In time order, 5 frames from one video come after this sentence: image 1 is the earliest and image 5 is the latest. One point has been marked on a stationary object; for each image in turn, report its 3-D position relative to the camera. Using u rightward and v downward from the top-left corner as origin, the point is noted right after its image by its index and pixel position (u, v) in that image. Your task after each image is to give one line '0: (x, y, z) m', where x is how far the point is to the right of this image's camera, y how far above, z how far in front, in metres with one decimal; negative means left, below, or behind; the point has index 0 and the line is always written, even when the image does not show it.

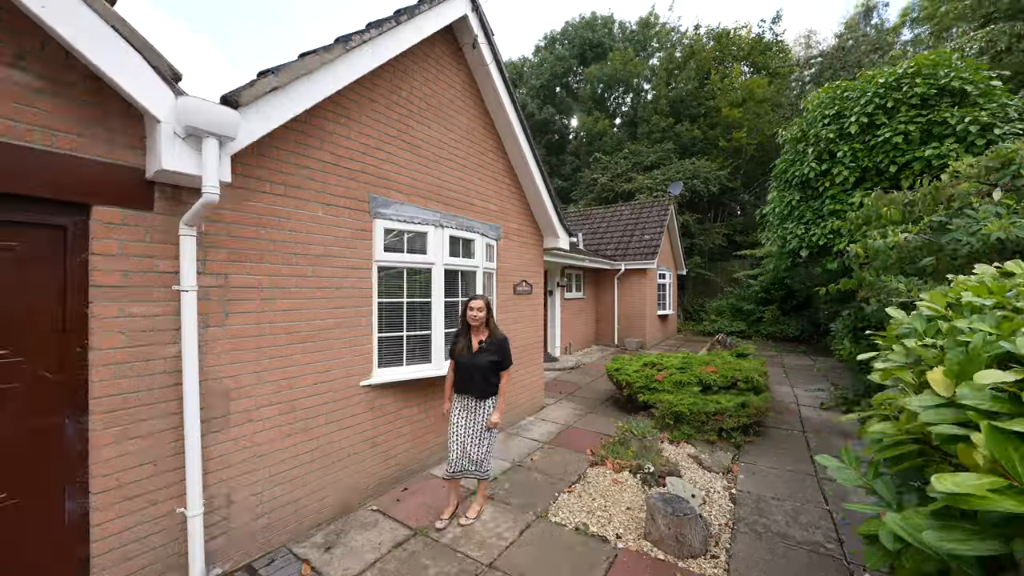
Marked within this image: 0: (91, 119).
0: (-2.2, +0.9, +2.0) m
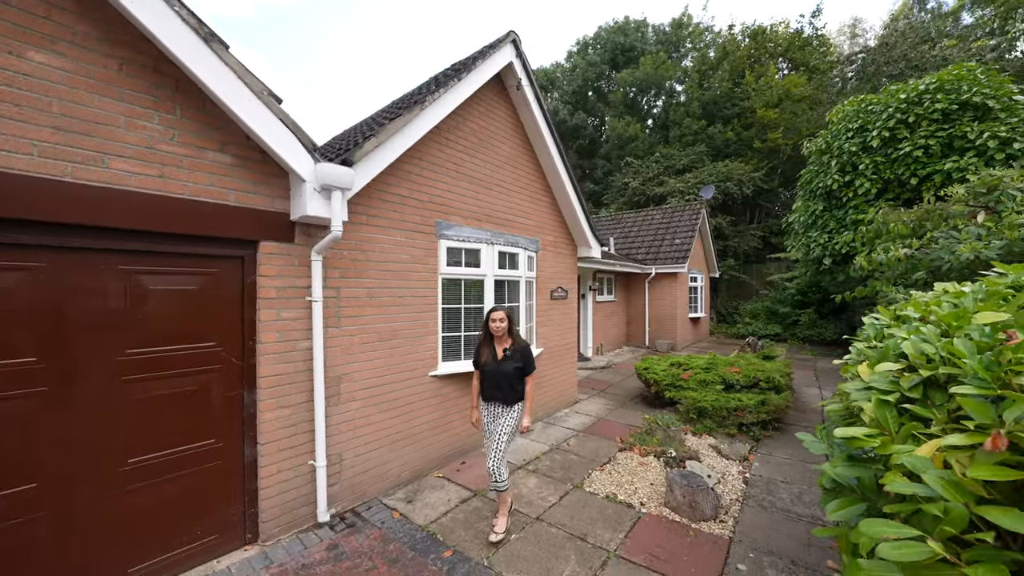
0: (-1.9, +0.8, +2.8) m
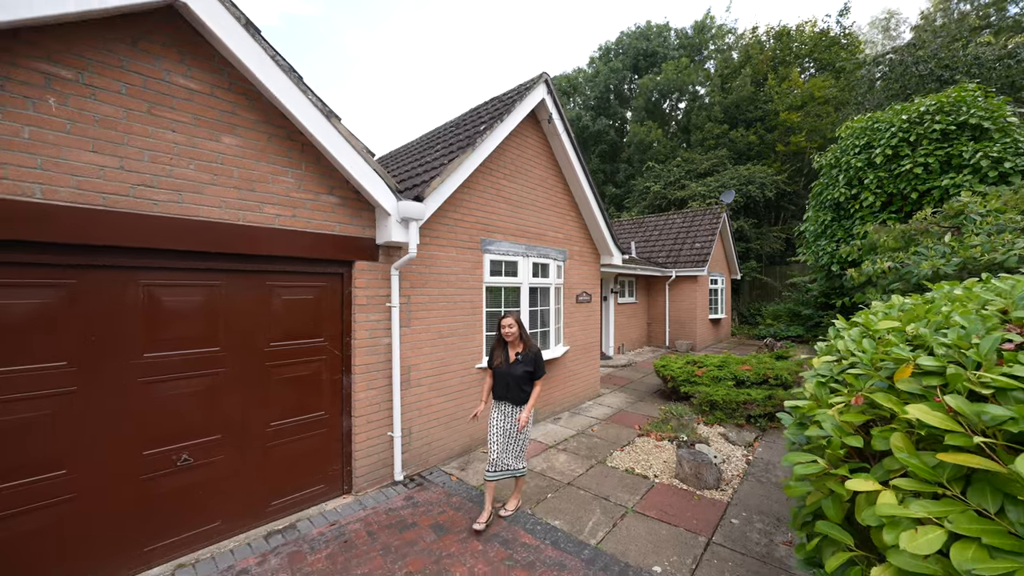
0: (-1.5, +0.7, +3.7) m
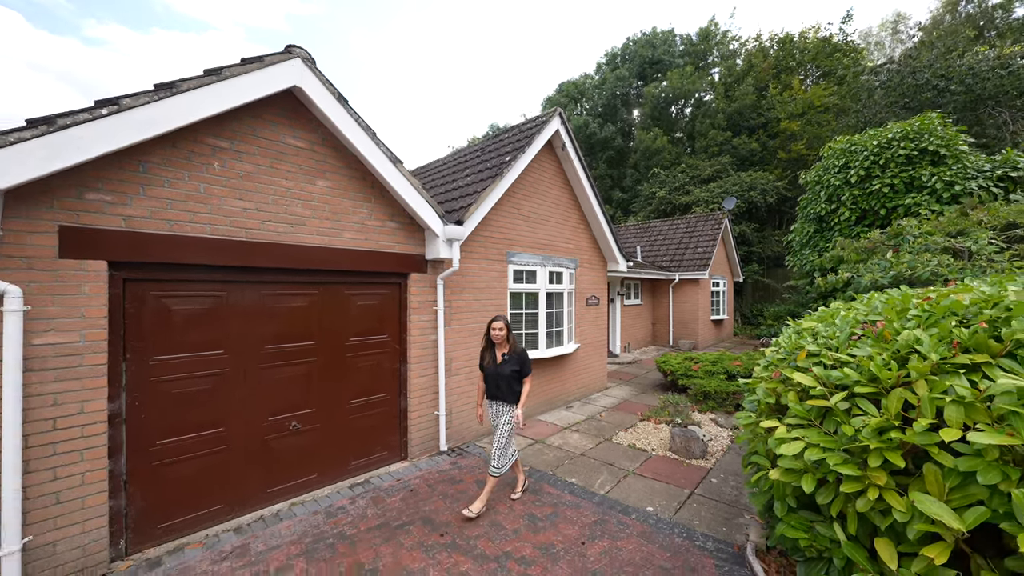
0: (-1.2, +0.6, +4.6) m
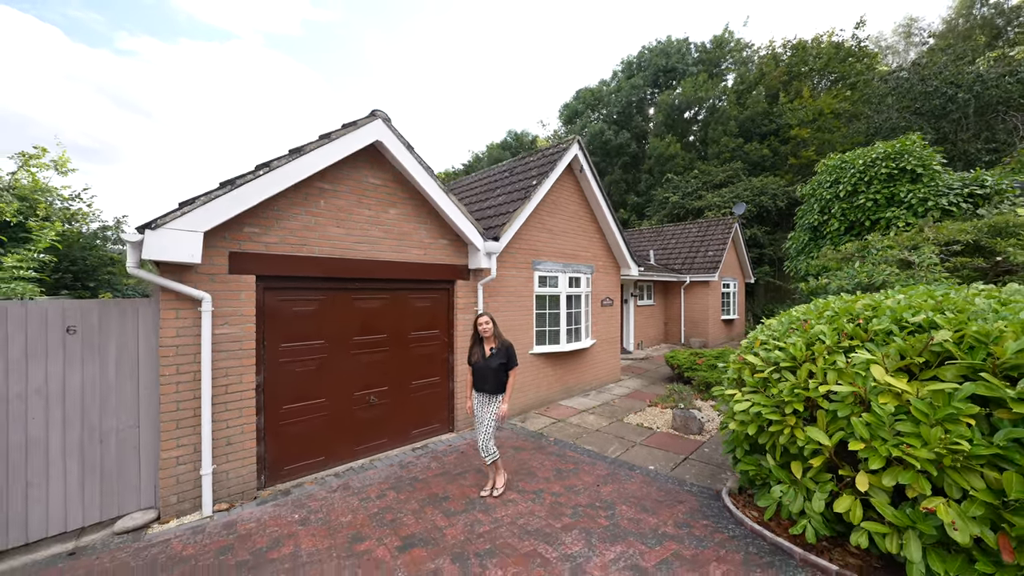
0: (-0.8, +0.6, +5.7) m
